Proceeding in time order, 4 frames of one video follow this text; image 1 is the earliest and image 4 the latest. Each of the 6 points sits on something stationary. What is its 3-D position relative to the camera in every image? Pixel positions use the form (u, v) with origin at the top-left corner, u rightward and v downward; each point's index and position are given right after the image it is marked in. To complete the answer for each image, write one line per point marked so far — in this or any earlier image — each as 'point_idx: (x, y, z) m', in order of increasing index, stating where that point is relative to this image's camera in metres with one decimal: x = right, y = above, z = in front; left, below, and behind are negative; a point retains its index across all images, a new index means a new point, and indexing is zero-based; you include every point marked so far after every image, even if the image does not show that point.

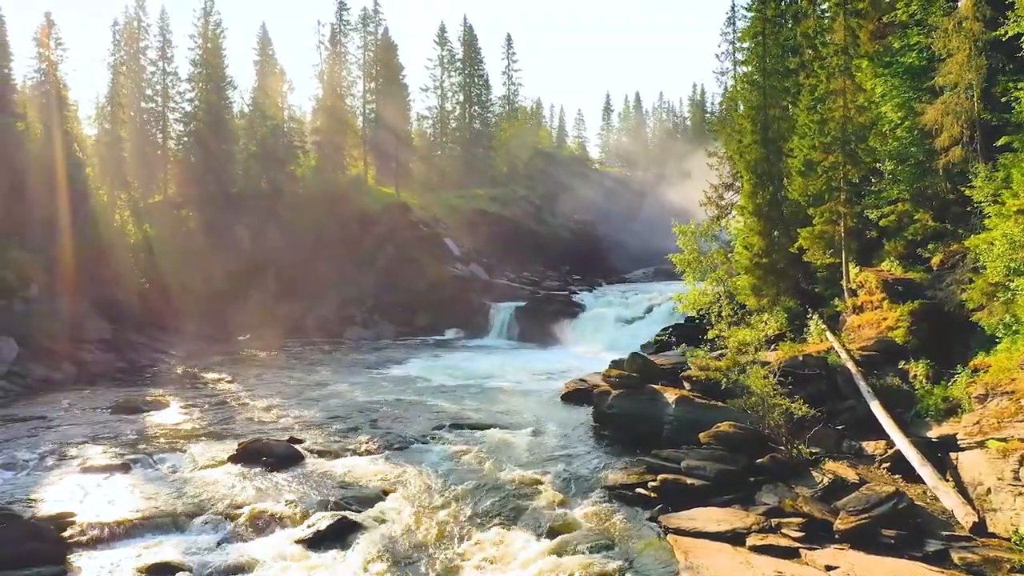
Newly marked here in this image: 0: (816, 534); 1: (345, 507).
0: (+6.2, -5.0, +13.1) m
1: (-4.0, -5.2, +15.3) m
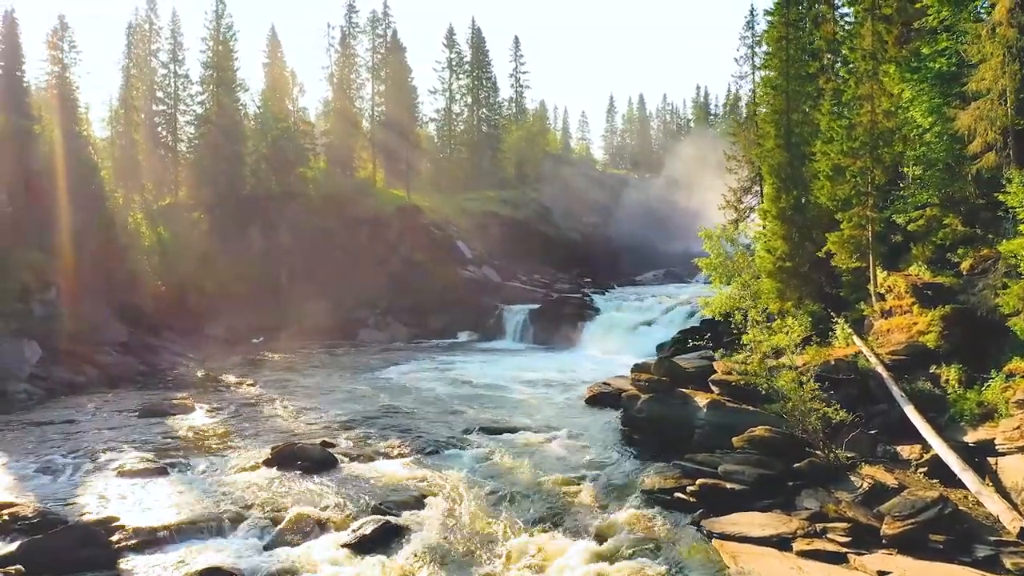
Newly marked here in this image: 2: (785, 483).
0: (+7.2, -5.1, +13.1) m
1: (-3.0, -5.3, +15.3) m
2: (+6.7, -4.8, +15.7) m
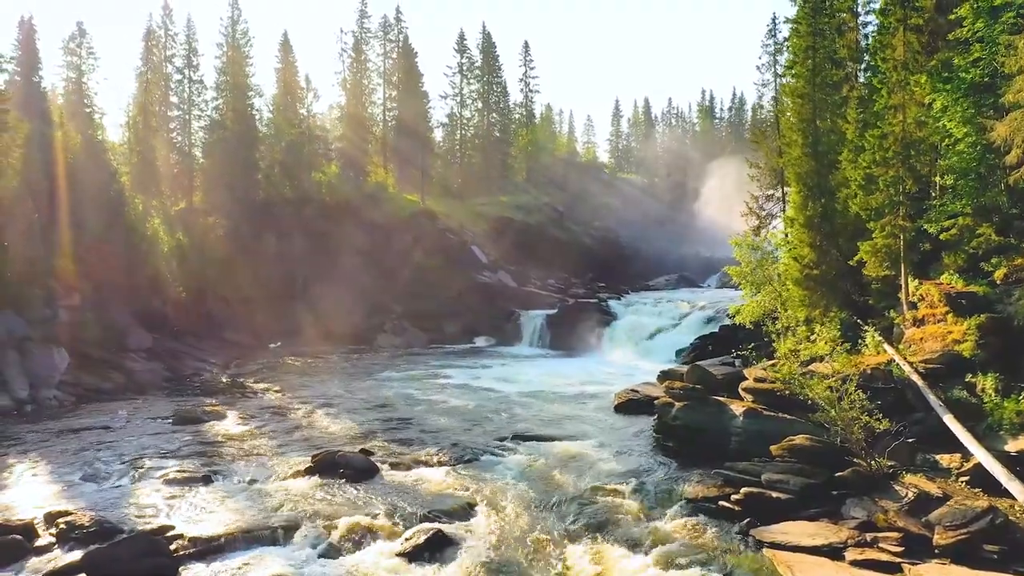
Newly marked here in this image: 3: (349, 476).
0: (+8.3, -5.4, +13.3) m
1: (-1.8, -5.6, +15.5) m
2: (+7.9, -5.0, +15.9) m
3: (-4.6, -5.3, +18.1) m
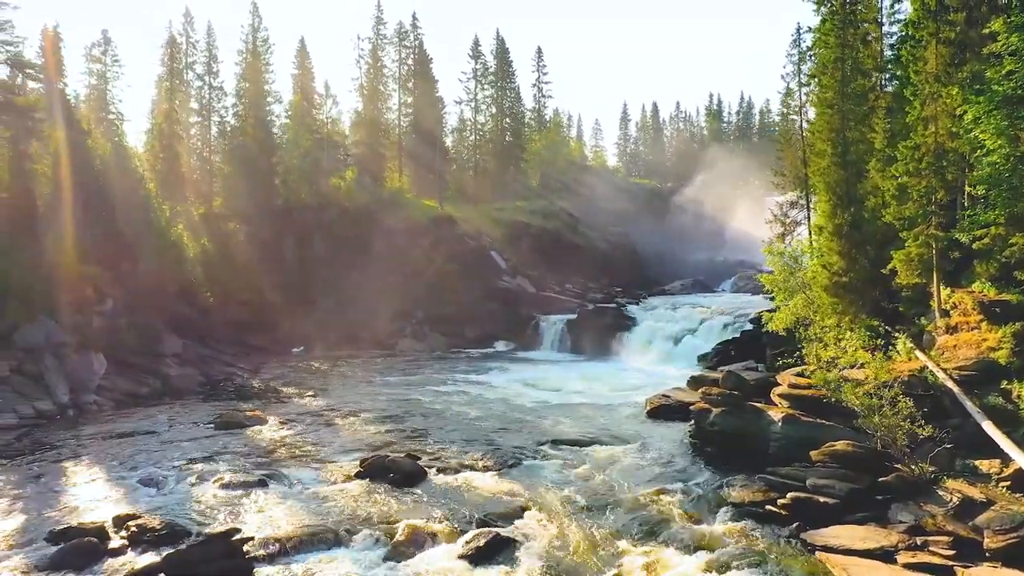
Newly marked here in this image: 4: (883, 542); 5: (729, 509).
0: (+9.6, -5.6, +13.7) m
1: (-0.5, -5.8, +15.9) m
2: (+9.2, -5.3, +16.3) m
3: (-3.2, -5.6, +18.5) m
4: (+8.2, -5.6, +14.1) m
5: (+5.8, -5.8, +17.0) m
